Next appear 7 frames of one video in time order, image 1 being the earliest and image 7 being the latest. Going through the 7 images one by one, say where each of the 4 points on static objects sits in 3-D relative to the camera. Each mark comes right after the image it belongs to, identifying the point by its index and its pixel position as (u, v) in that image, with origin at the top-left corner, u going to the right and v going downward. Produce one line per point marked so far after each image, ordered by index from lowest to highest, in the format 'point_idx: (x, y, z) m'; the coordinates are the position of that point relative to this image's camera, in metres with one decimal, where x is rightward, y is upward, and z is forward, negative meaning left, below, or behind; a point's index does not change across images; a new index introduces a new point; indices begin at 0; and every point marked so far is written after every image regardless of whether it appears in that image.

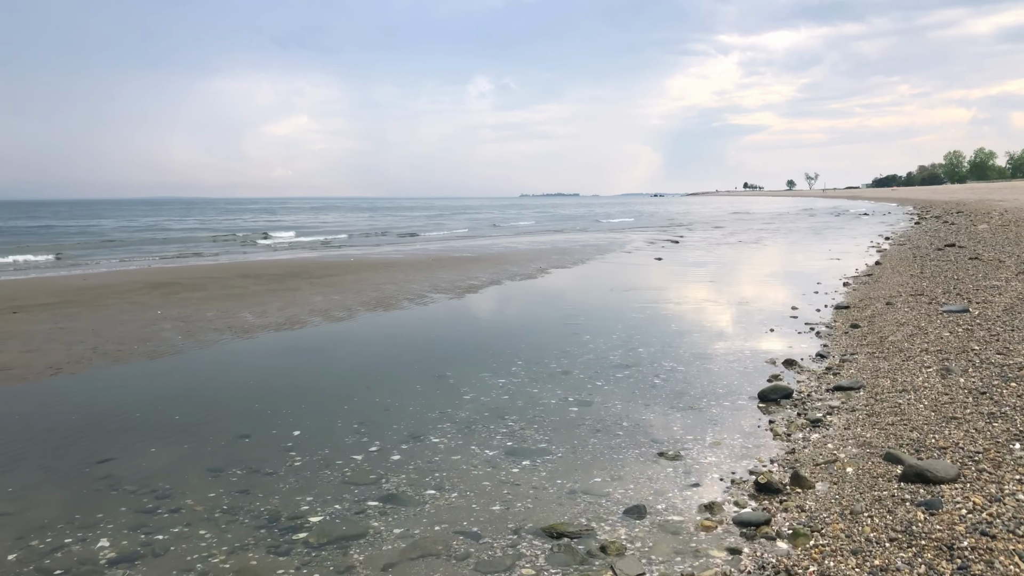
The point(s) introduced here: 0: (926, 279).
0: (+8.2, +0.2, +16.7) m
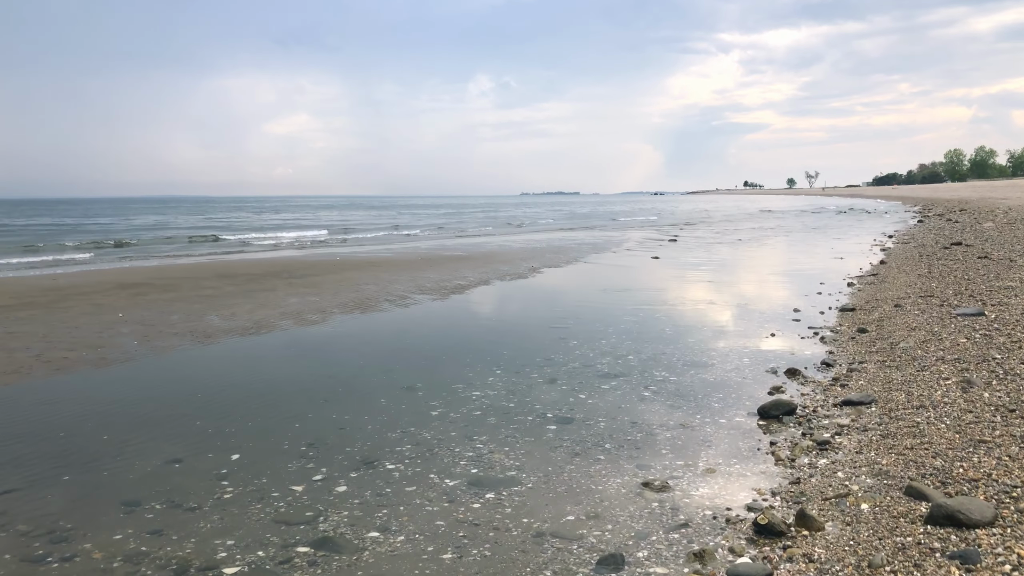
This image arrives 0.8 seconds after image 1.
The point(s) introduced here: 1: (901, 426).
0: (+8.0, +0.2, +15.9) m
1: (+2.9, -1.0, +6.3) m
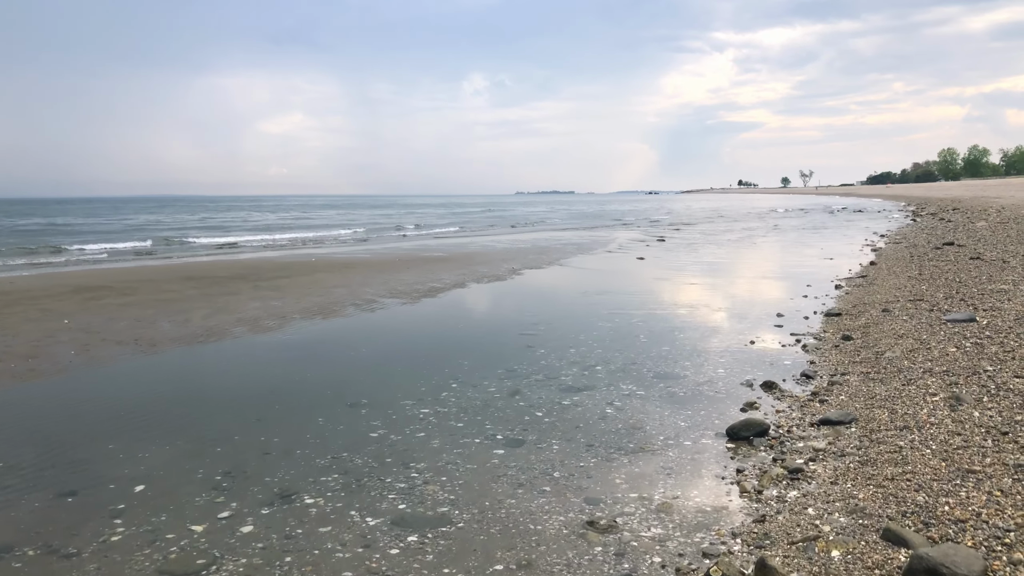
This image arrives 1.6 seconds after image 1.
0: (+7.5, +0.1, +15.3) m
1: (+2.5, -1.1, +5.7) m
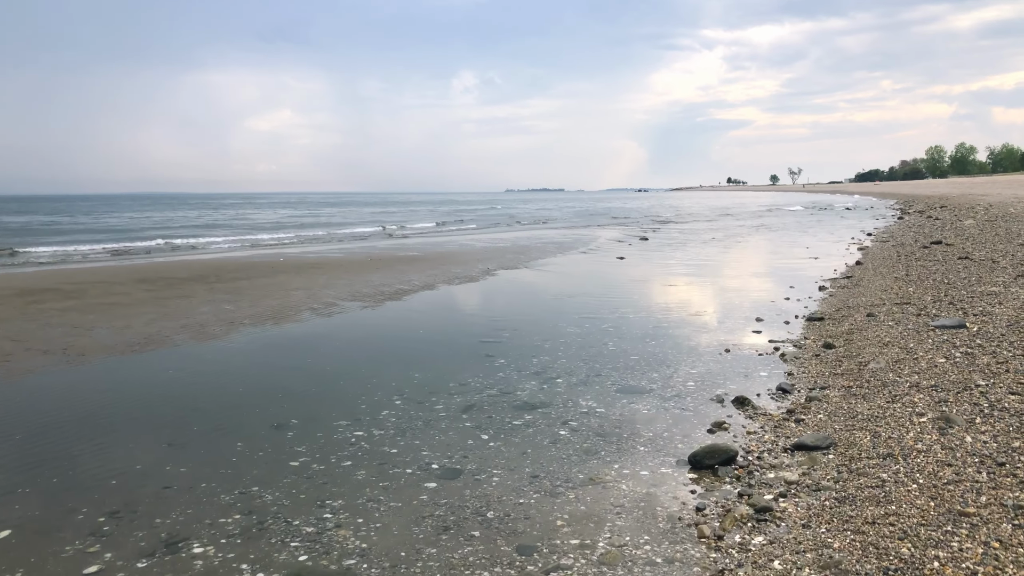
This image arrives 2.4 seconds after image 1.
0: (+7.0, +0.1, +14.7) m
1: (+2.1, -1.2, +5.0) m
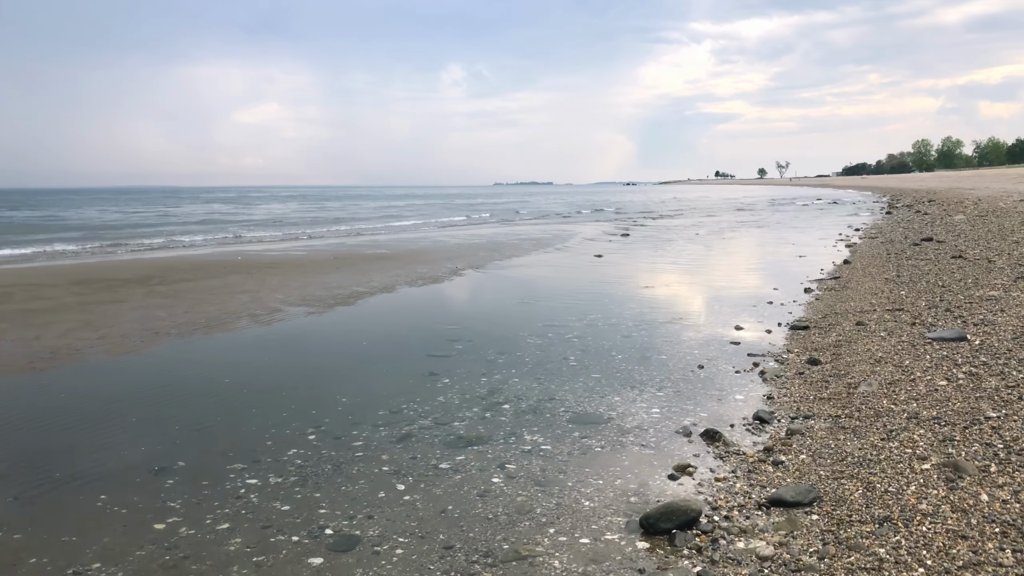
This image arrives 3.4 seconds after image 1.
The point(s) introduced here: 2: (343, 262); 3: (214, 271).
0: (+6.4, 0.0, +13.7) m
1: (+1.6, -1.3, +3.9) m
2: (-3.9, +0.6, +19.9) m
3: (-6.1, +0.4, +17.5) m
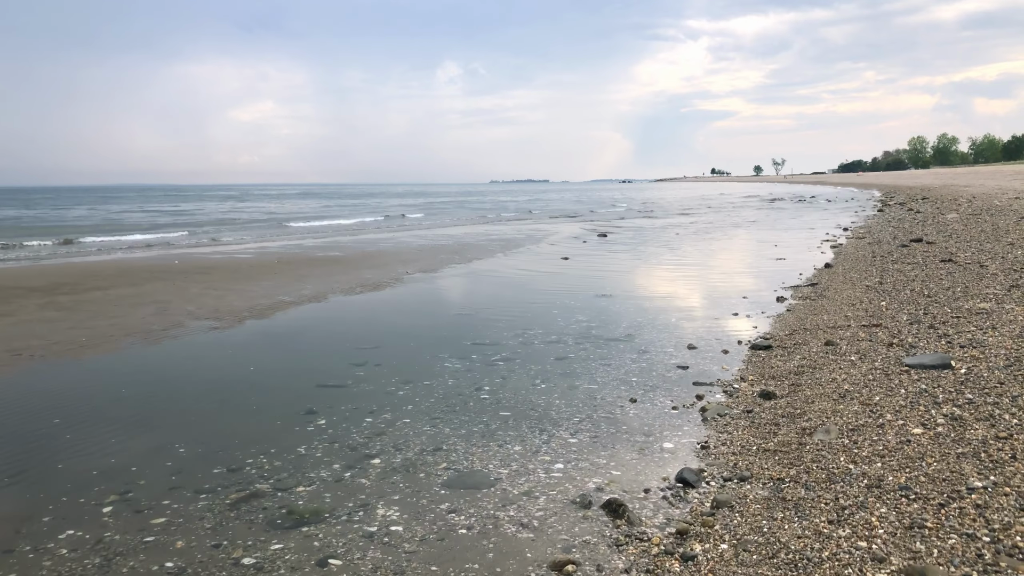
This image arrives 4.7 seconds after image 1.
0: (+5.5, -0.1, +12.3) m
1: (+0.7, -1.5, +2.5) m
2: (-4.9, +0.5, +18.5) m
3: (-7.0, +0.2, +16.0) m
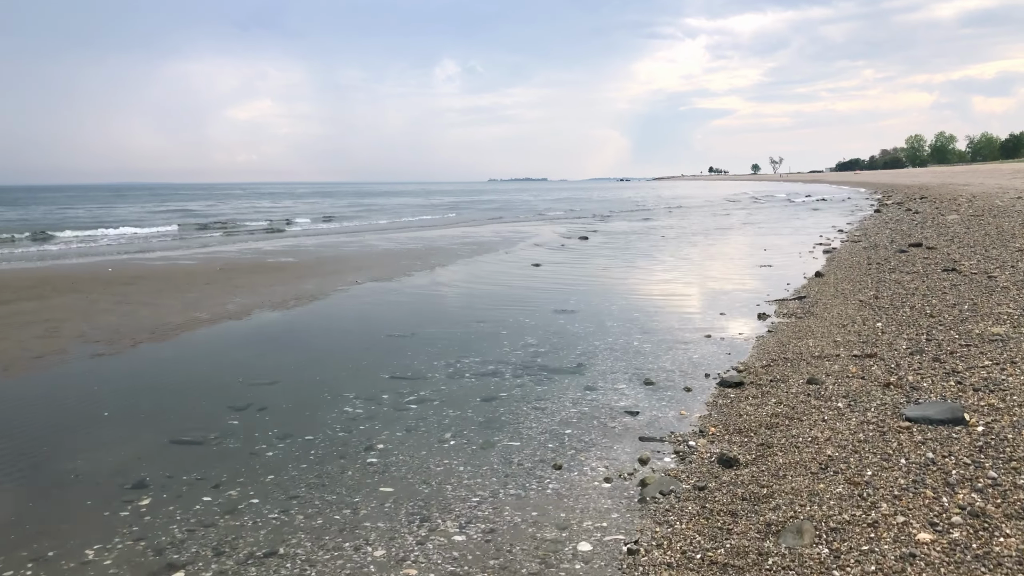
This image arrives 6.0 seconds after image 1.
0: (+4.7, -0.3, +10.7) m
1: (0.0, -1.7, +0.9) m
2: (-5.7, +0.3, +16.9) m
3: (-7.8, 0.0, +14.4) m
